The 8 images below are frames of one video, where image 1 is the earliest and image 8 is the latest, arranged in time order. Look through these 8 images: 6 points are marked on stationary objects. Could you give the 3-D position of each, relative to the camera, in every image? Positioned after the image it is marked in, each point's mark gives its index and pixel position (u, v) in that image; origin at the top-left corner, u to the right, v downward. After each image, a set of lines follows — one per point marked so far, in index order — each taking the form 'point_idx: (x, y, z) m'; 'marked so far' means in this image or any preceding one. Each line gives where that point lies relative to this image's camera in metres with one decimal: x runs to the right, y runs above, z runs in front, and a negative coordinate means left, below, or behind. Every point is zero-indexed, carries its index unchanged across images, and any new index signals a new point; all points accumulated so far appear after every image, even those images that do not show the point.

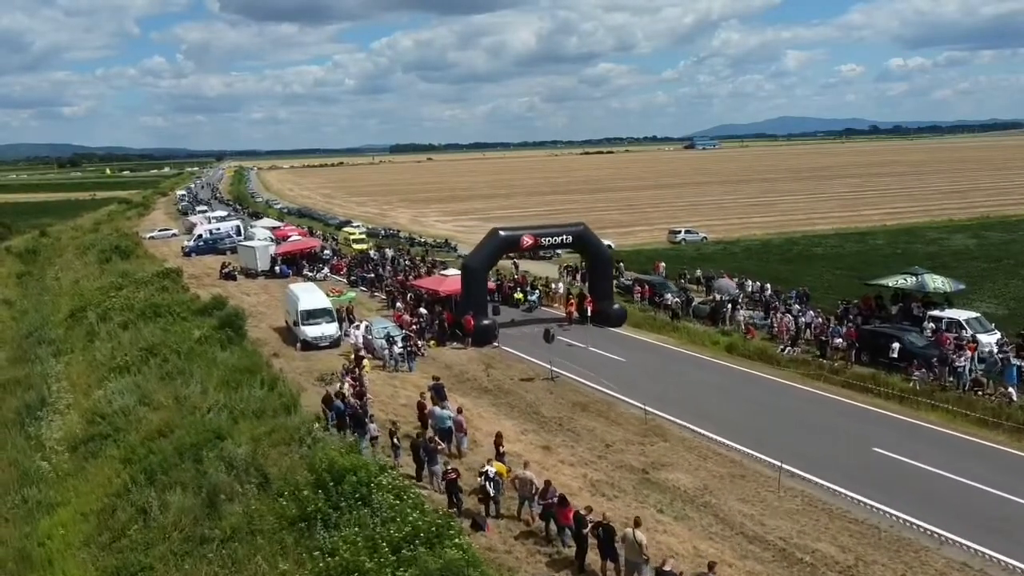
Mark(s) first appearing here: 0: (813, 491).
0: (+6.2, -4.2, +16.5) m
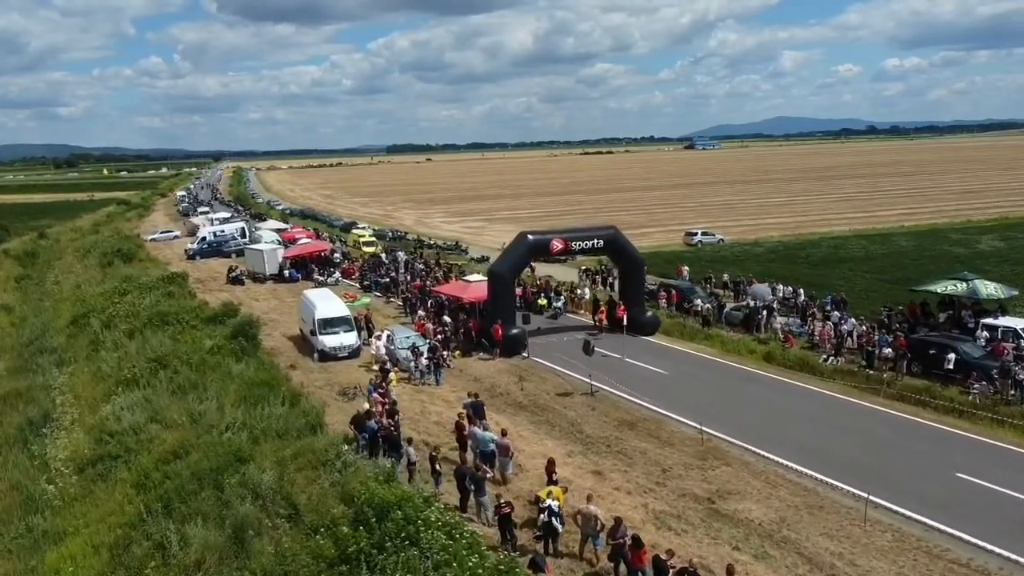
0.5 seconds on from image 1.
0: (+7.3, -4.5, +15.0) m
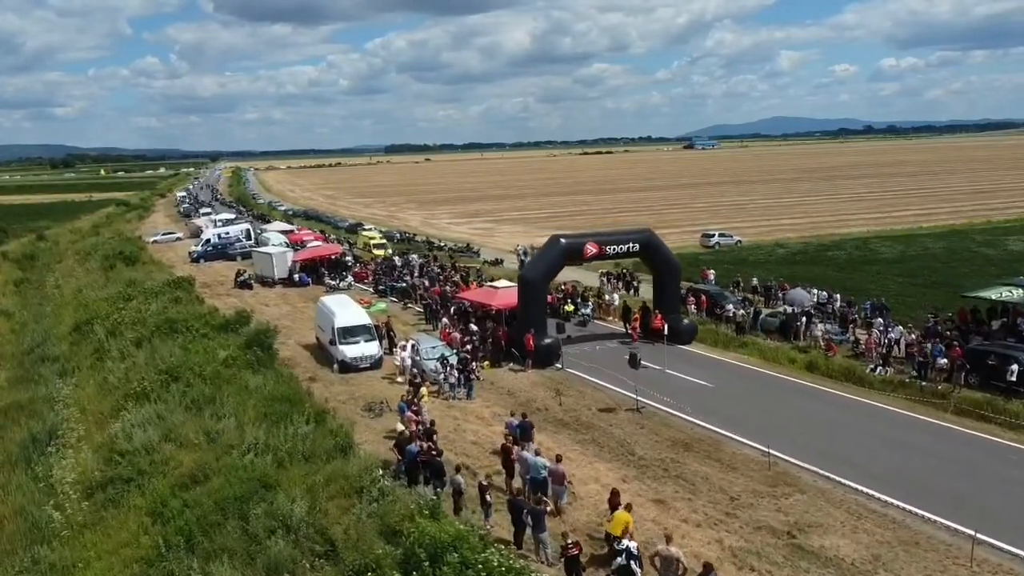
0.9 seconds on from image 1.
0: (+8.4, -4.7, +13.4) m
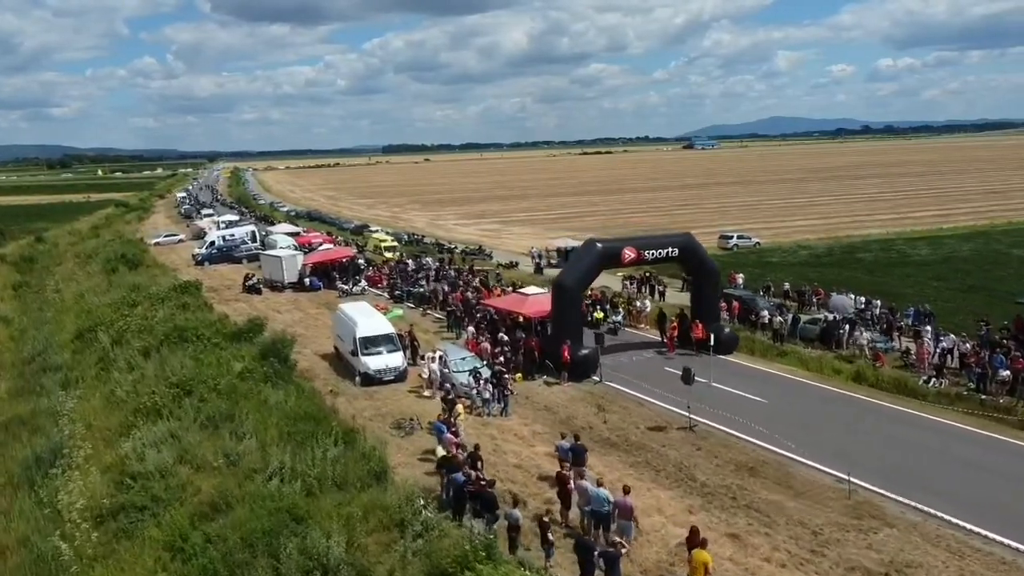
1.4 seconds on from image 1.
0: (+9.5, -4.9, +11.9) m
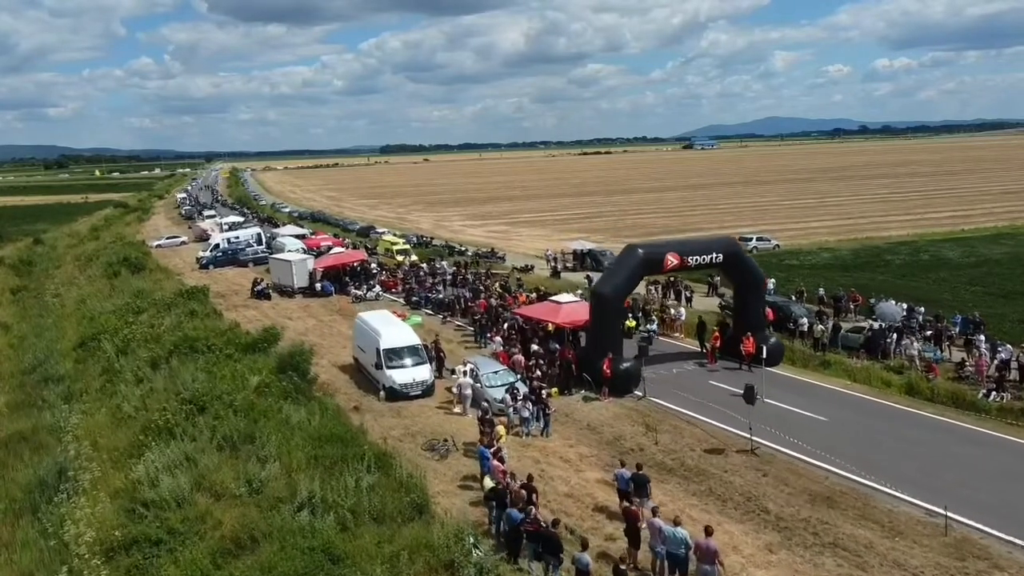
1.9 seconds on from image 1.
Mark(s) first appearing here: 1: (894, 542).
0: (+10.6, -5.1, +10.4) m
1: (+6.9, -4.5, +14.3) m
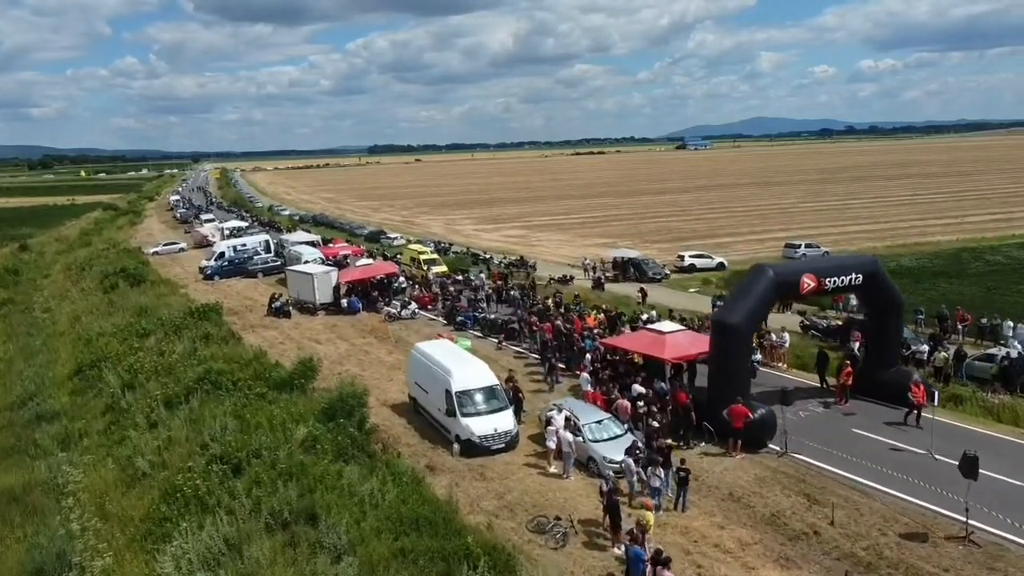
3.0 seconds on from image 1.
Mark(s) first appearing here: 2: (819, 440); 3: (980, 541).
0: (+13.3, -5.8, +6.3) m
1: (+9.5, -5.2, +10.1) m
2: (+7.3, -3.6, +18.9) m
3: (+8.3, -4.5, +14.1) m
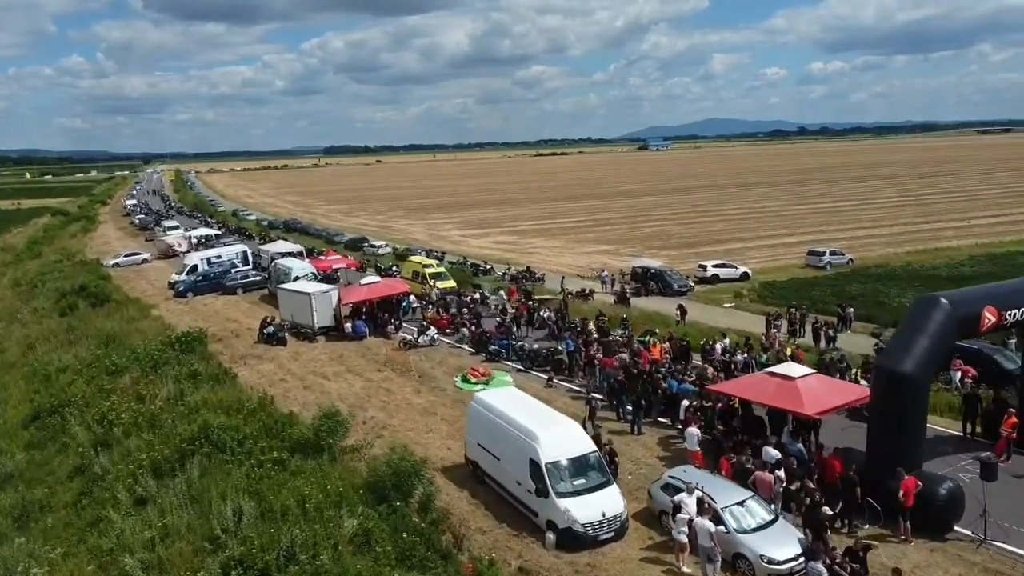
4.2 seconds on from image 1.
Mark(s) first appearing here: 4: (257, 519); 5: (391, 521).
0: (+16.1, -6.5, +2.6) m
1: (+12.1, -5.9, +6.2) m
2: (+9.4, -4.3, +14.9) m
3: (+10.6, -5.2, +10.2) m
4: (-5.1, -4.4, +15.6) m
5: (-2.3, -4.3, +14.9) m
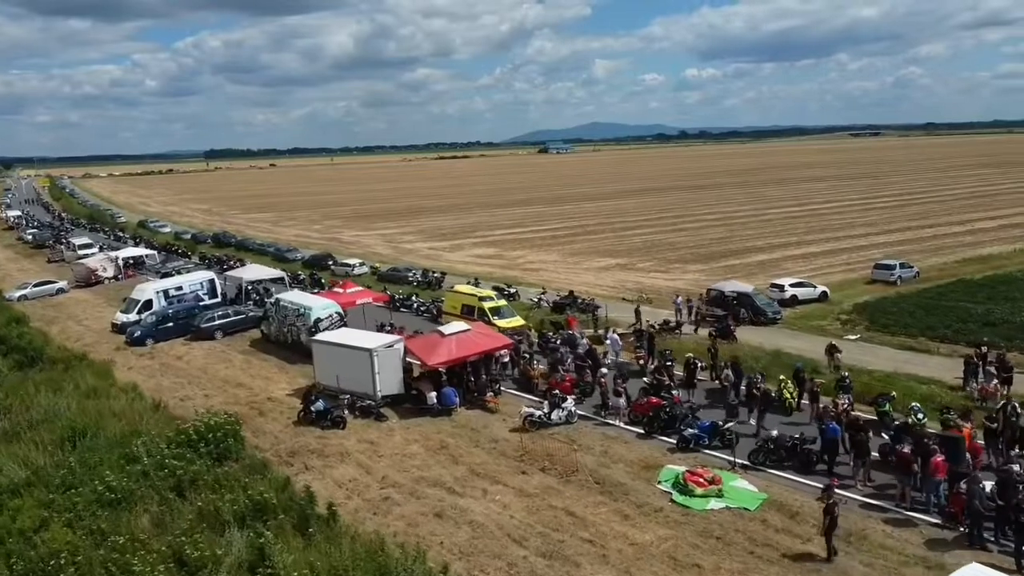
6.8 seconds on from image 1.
0: (+24.1, -7.2, -3.3) m
1: (+19.6, -6.8, -0.3) m
2: (+15.8, -5.3, +8.0) m
3: (+17.7, -6.1, +3.4) m
4: (+1.4, -5.8, +6.7) m
5: (+4.2, -5.6, +6.4) m
